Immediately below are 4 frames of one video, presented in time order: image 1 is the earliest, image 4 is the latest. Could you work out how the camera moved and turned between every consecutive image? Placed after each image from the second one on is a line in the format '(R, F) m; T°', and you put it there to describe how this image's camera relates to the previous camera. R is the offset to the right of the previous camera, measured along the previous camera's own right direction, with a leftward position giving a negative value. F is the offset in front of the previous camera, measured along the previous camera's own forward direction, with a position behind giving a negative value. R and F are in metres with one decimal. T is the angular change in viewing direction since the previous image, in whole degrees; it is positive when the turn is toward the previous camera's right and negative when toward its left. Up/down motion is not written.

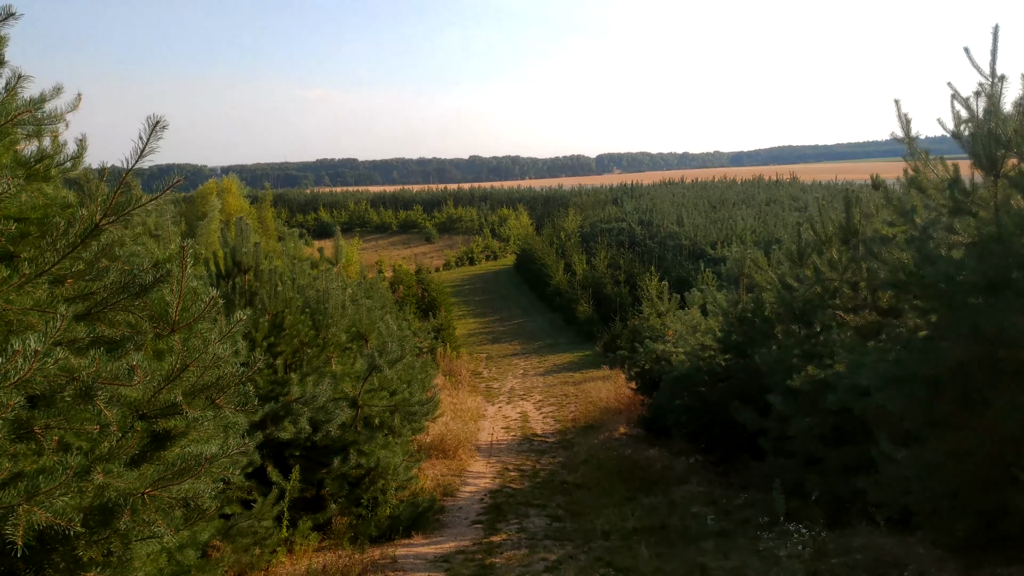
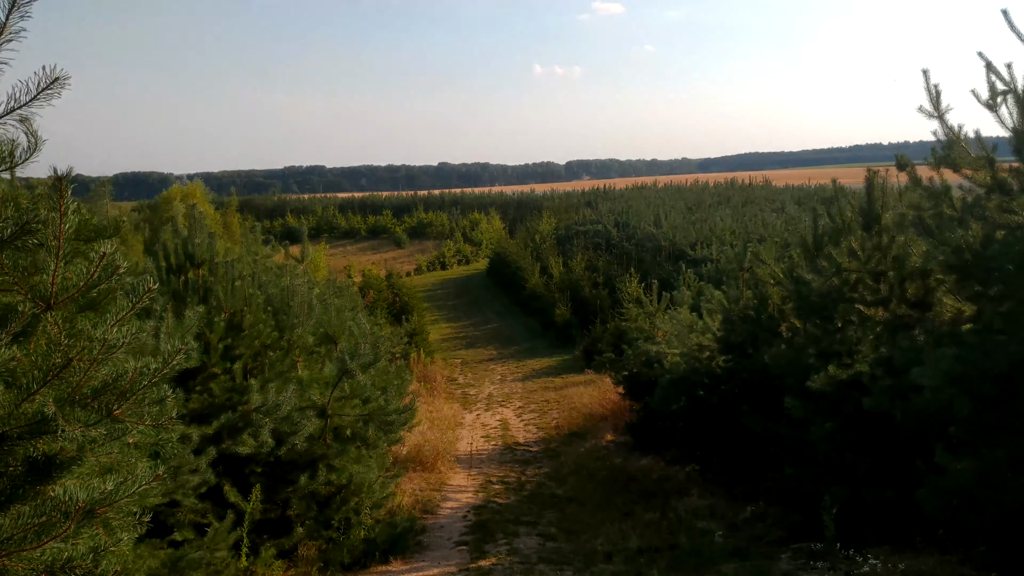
(-0.1, +0.7) m; +2°
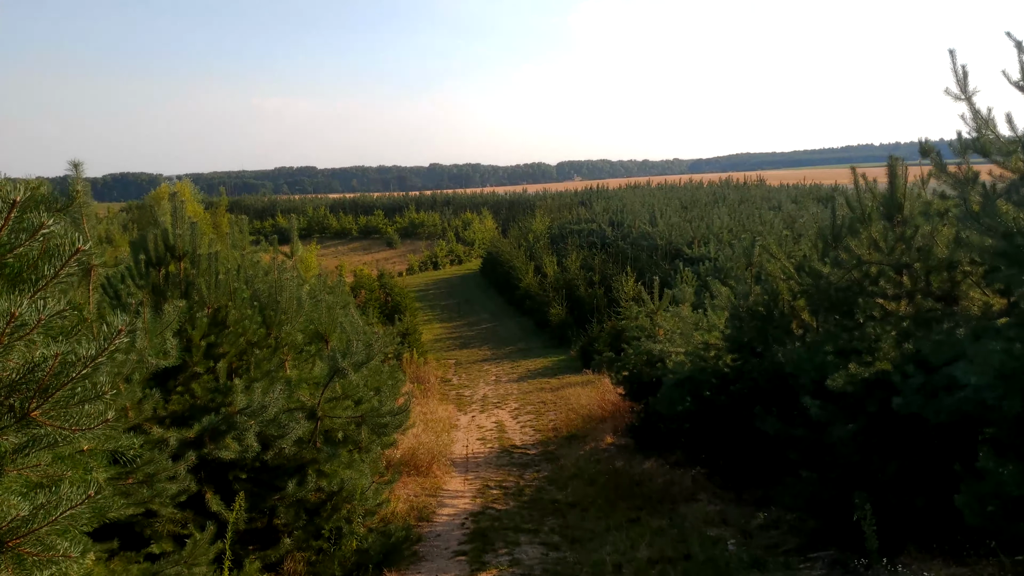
(-0.1, +0.3) m; +1°
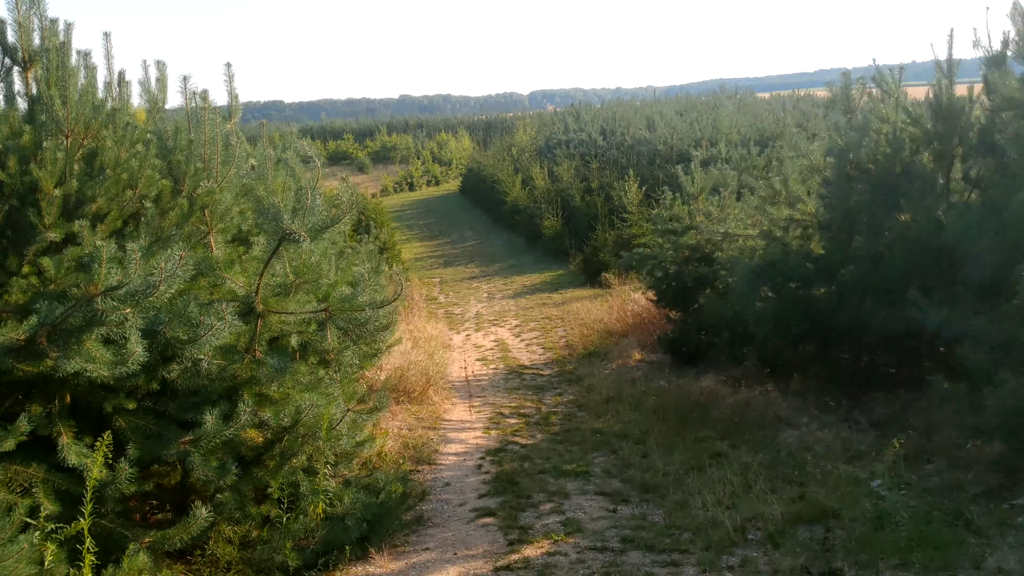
(-0.3, +2.0) m; +2°
